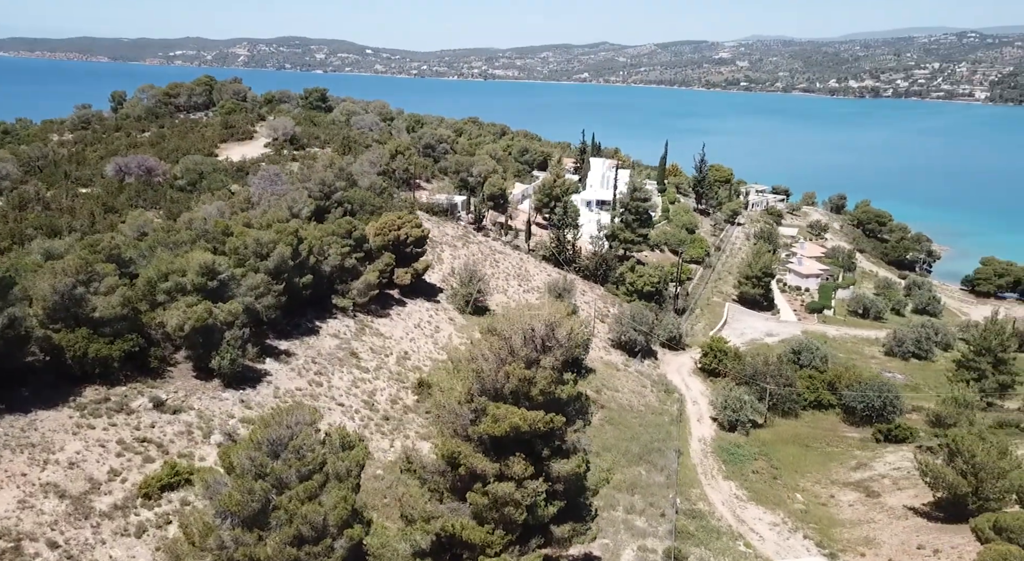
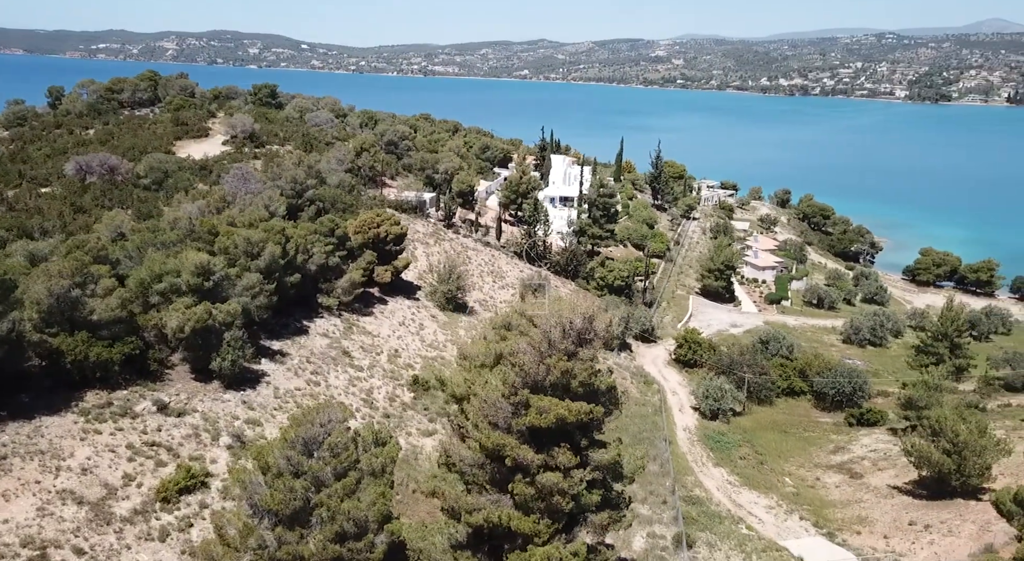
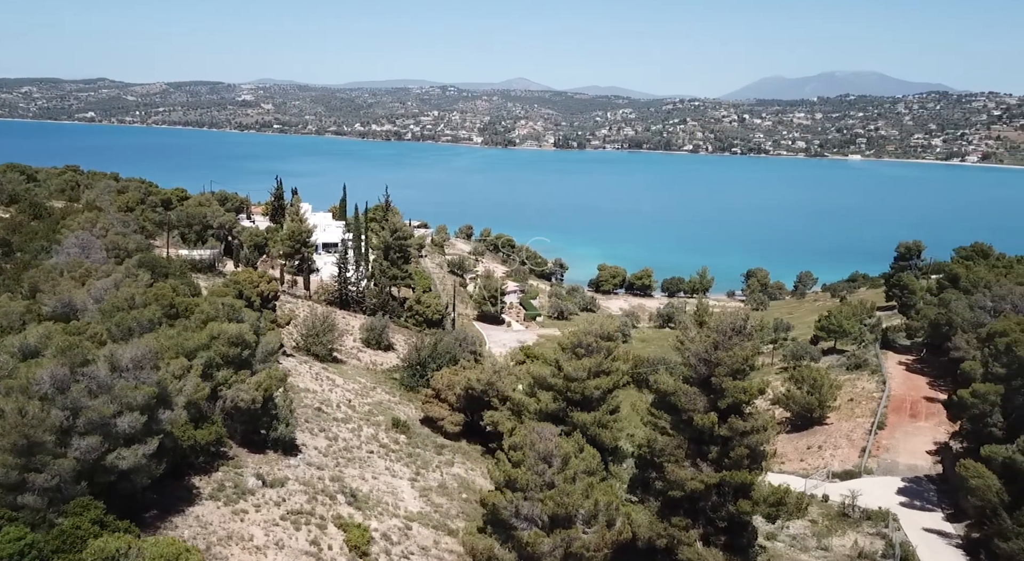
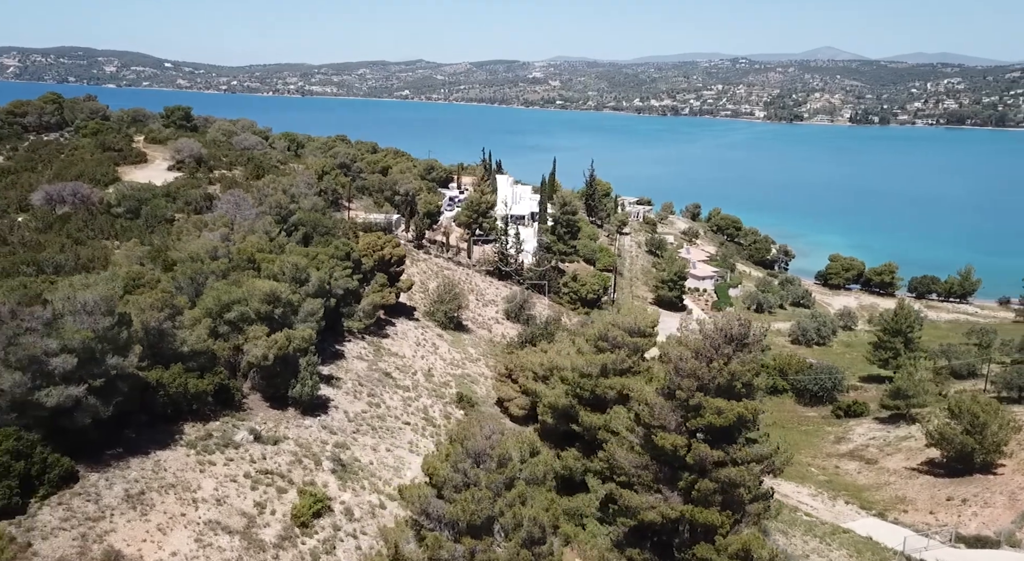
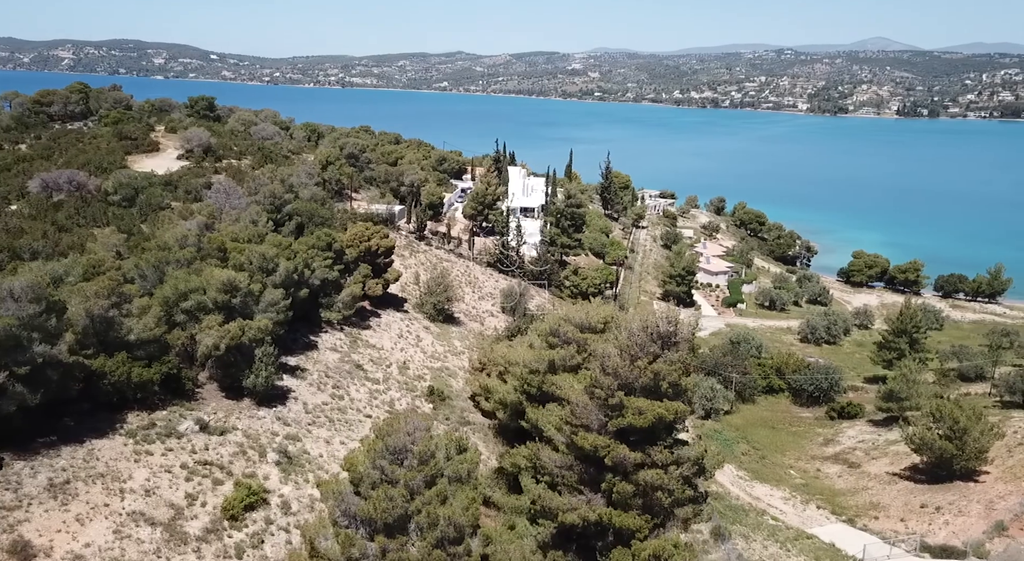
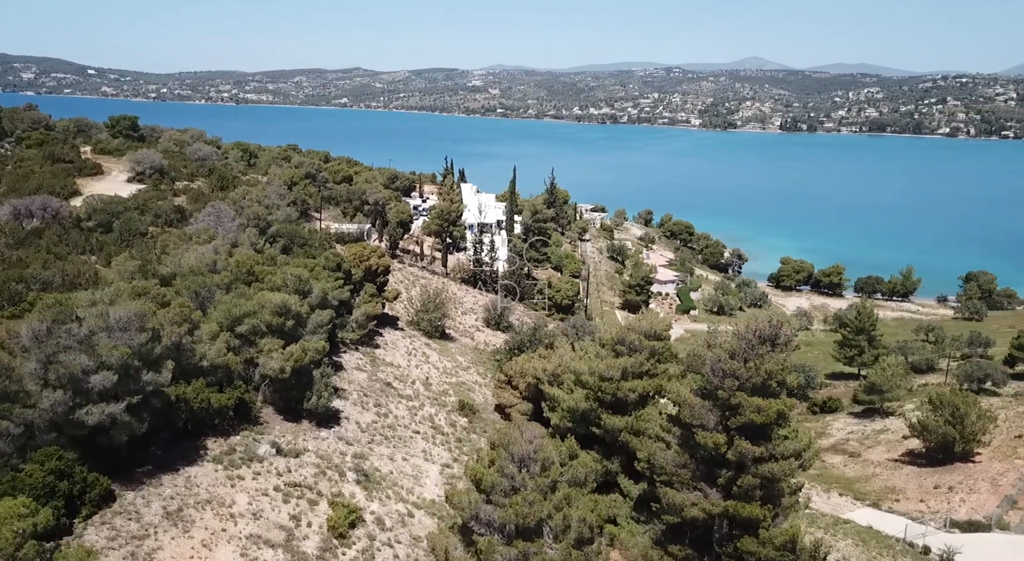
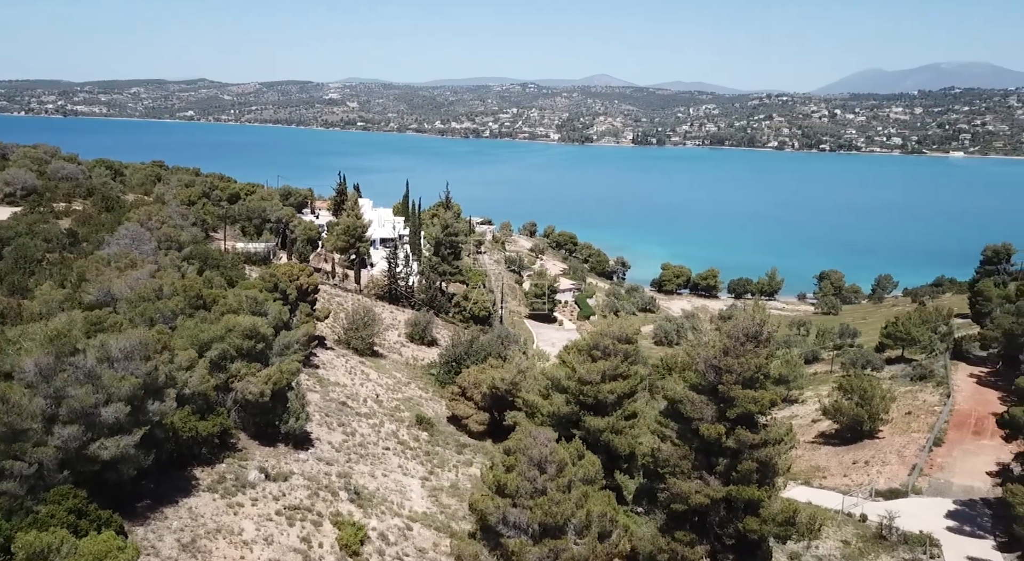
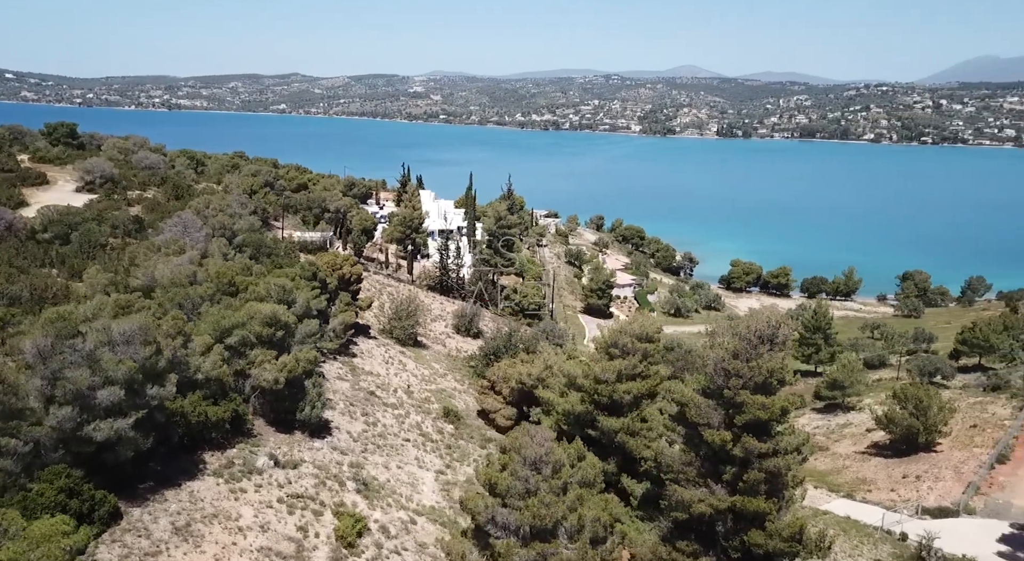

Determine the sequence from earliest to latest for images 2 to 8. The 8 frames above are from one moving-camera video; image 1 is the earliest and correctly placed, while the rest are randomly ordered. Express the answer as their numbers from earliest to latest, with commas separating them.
2, 5, 4, 6, 8, 7, 3
